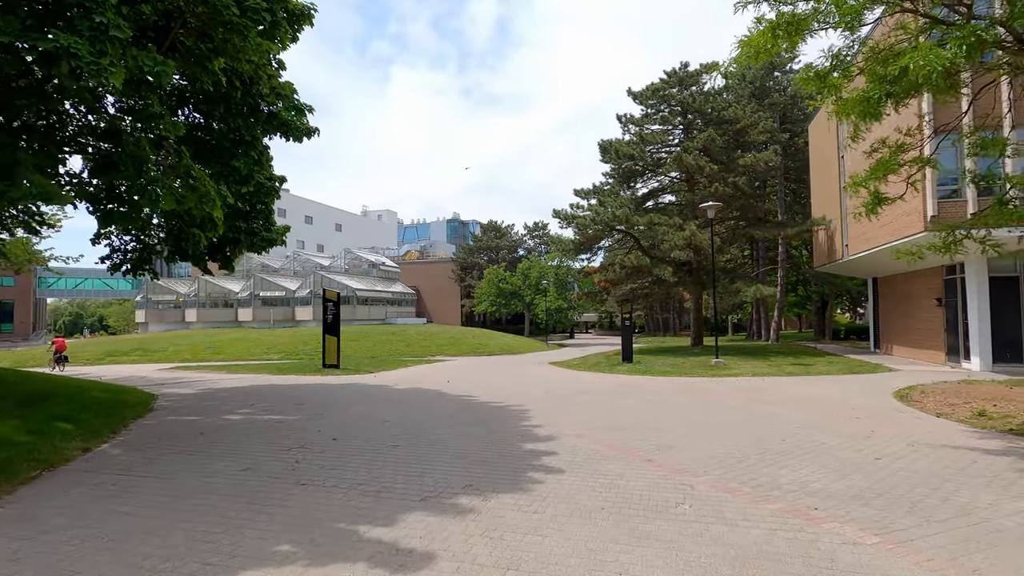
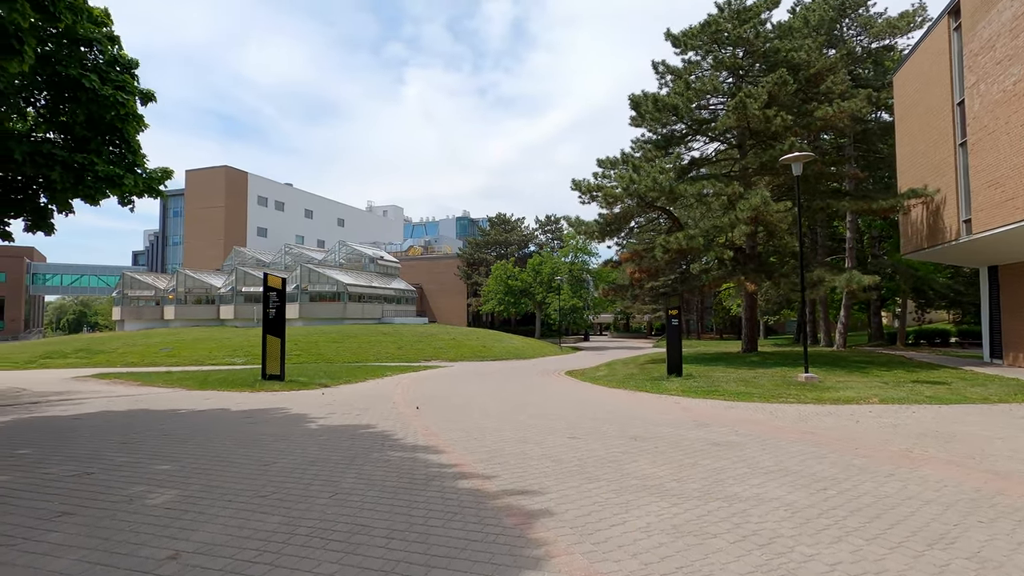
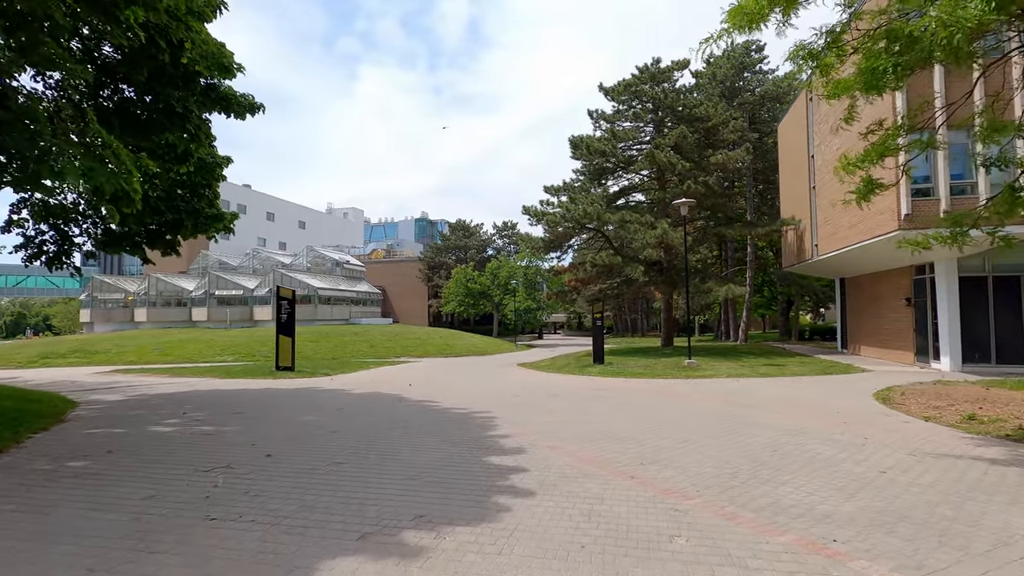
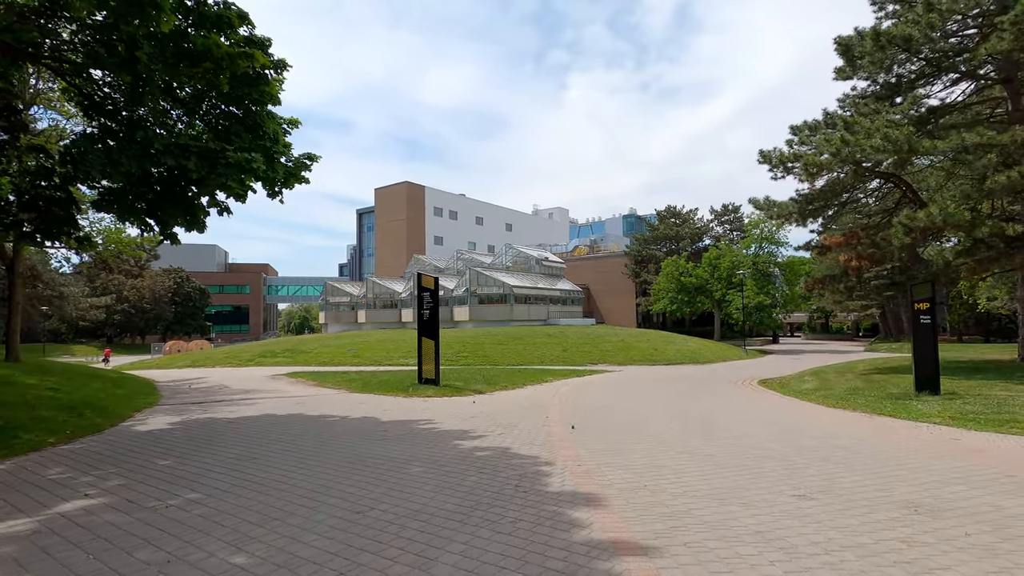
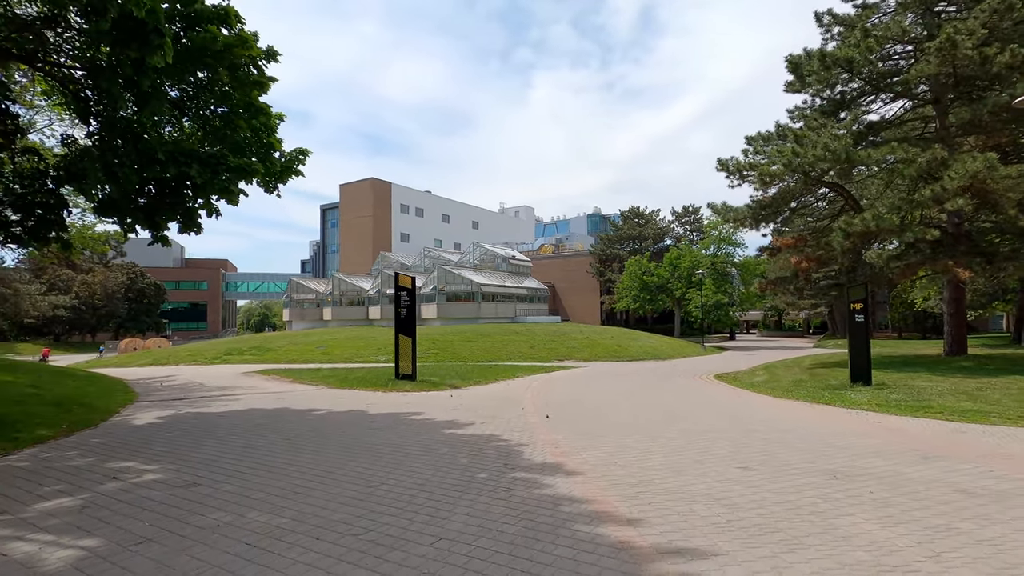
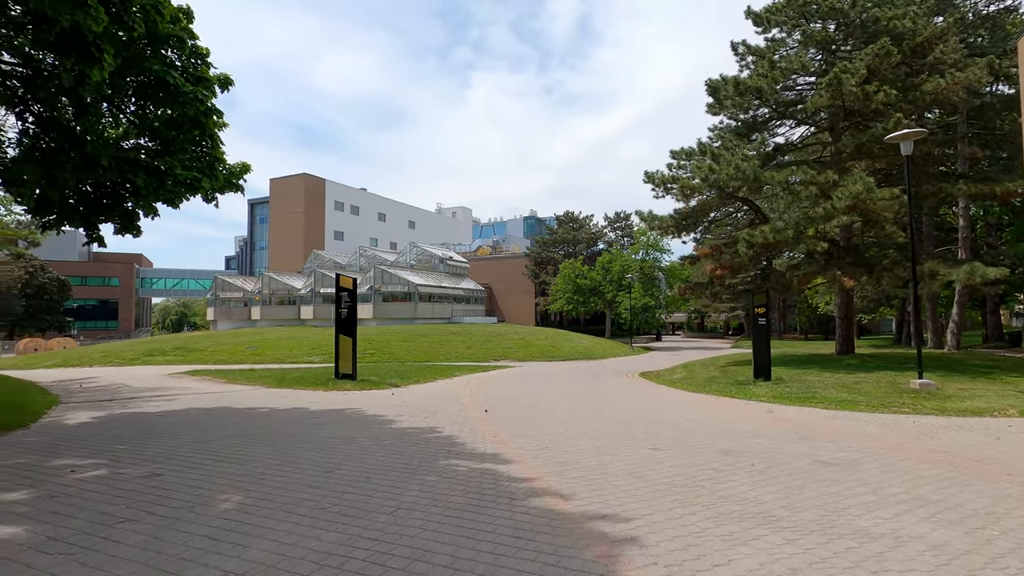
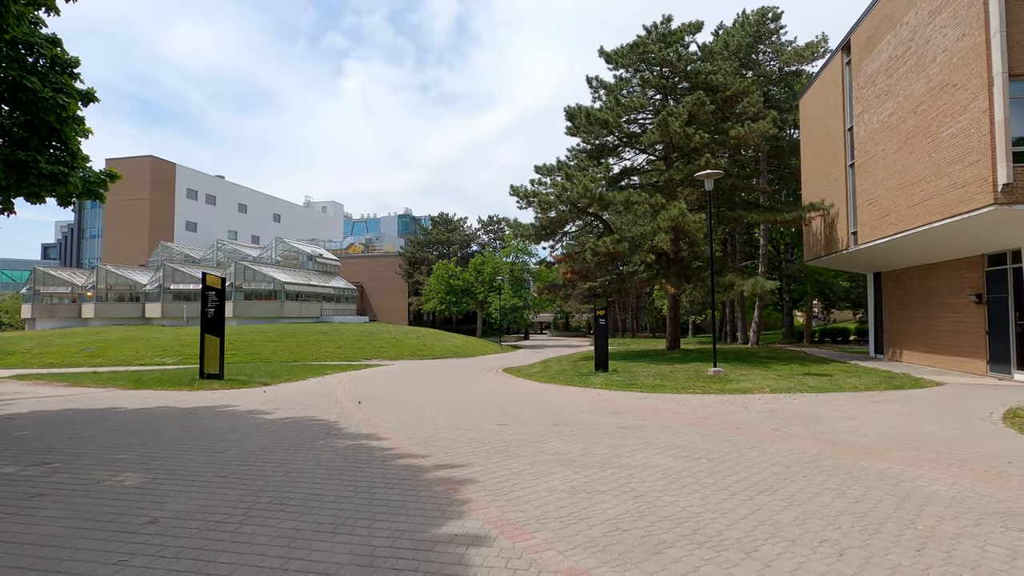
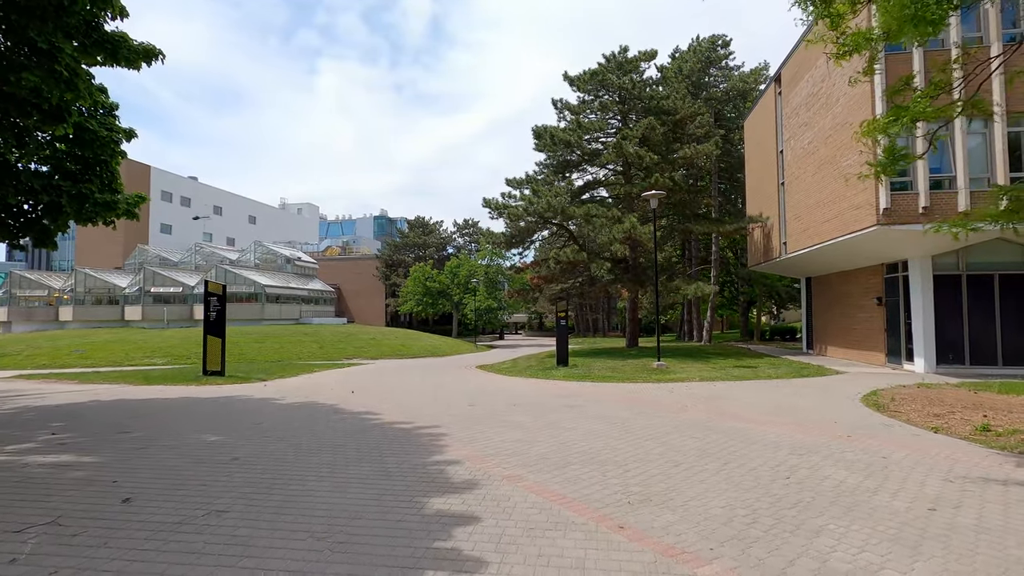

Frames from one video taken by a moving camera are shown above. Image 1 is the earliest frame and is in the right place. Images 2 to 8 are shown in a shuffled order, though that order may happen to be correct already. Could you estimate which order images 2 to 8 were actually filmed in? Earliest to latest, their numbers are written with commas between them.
3, 8, 7, 2, 6, 5, 4
